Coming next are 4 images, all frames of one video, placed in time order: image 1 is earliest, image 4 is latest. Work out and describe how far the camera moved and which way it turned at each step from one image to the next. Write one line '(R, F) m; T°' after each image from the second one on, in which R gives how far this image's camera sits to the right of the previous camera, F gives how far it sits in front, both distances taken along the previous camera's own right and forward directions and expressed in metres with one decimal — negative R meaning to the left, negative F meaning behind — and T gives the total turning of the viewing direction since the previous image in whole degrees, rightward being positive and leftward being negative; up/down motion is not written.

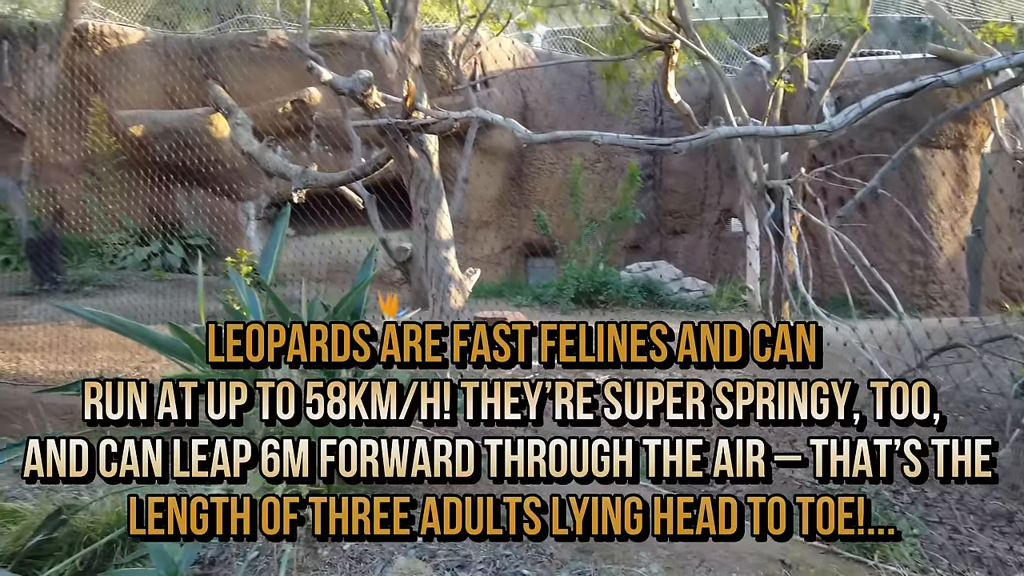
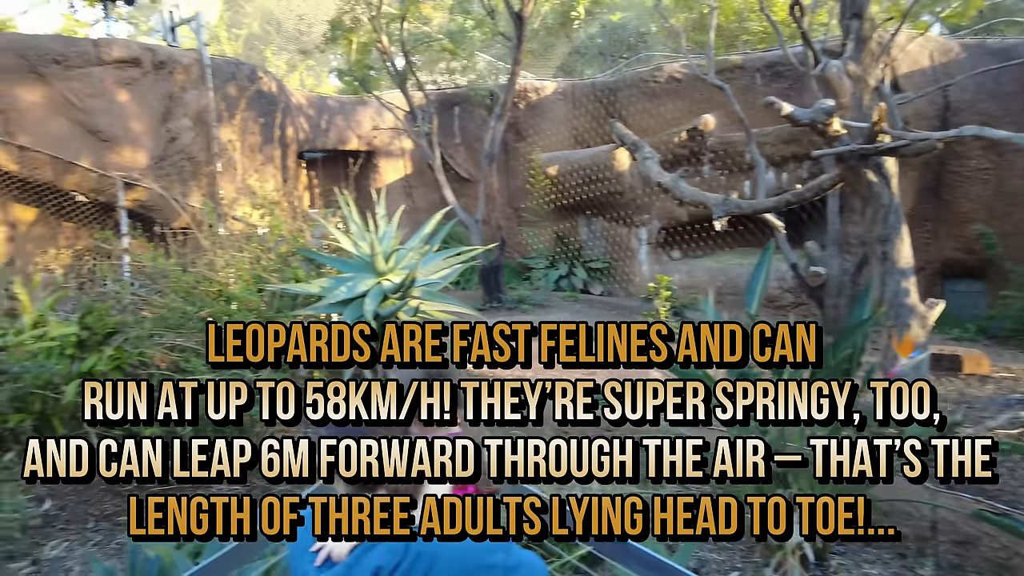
(-0.6, -0.3) m; -29°
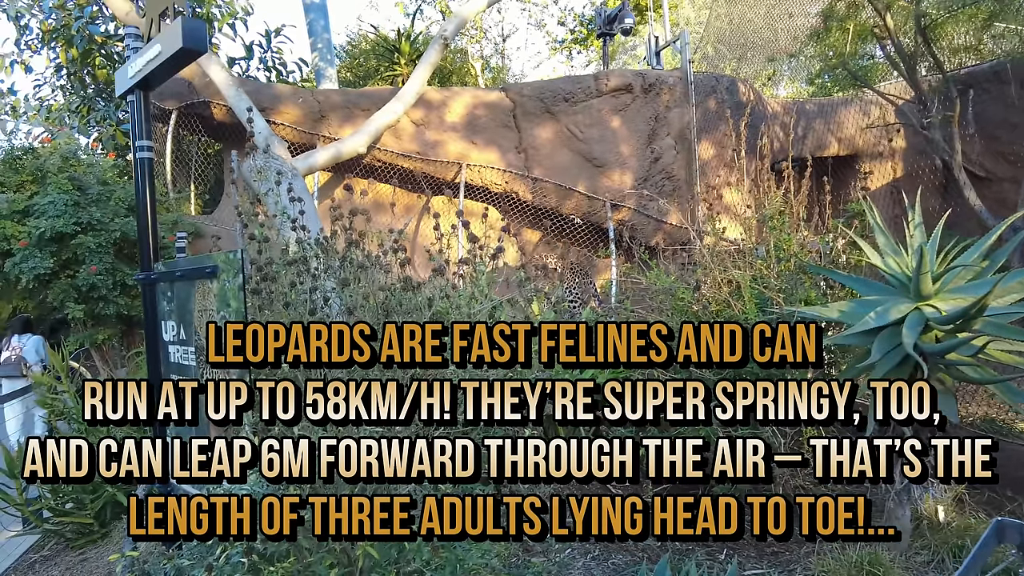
(-0.5, +0.4) m; -36°
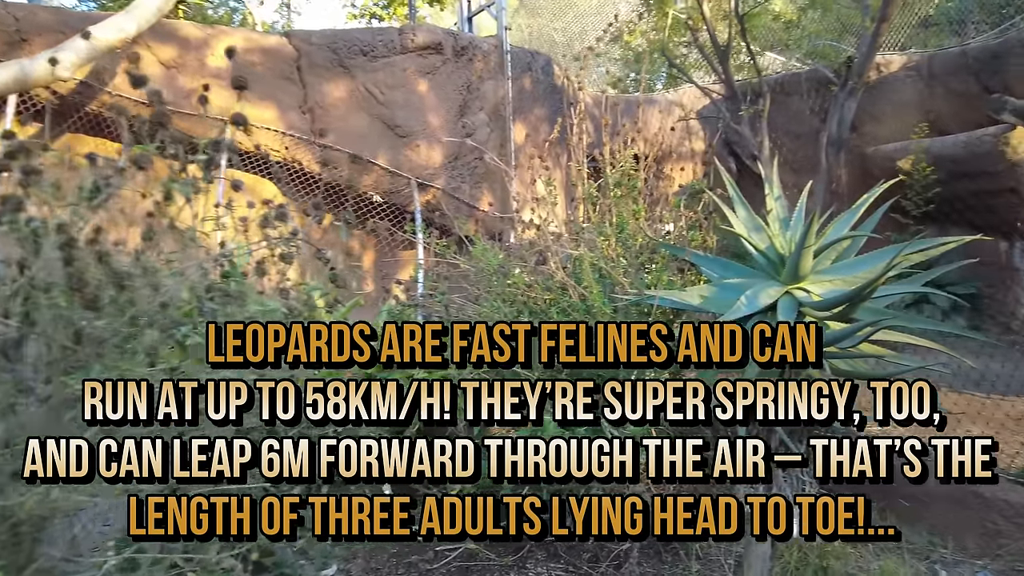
(+0.1, +1.0) m; +17°
